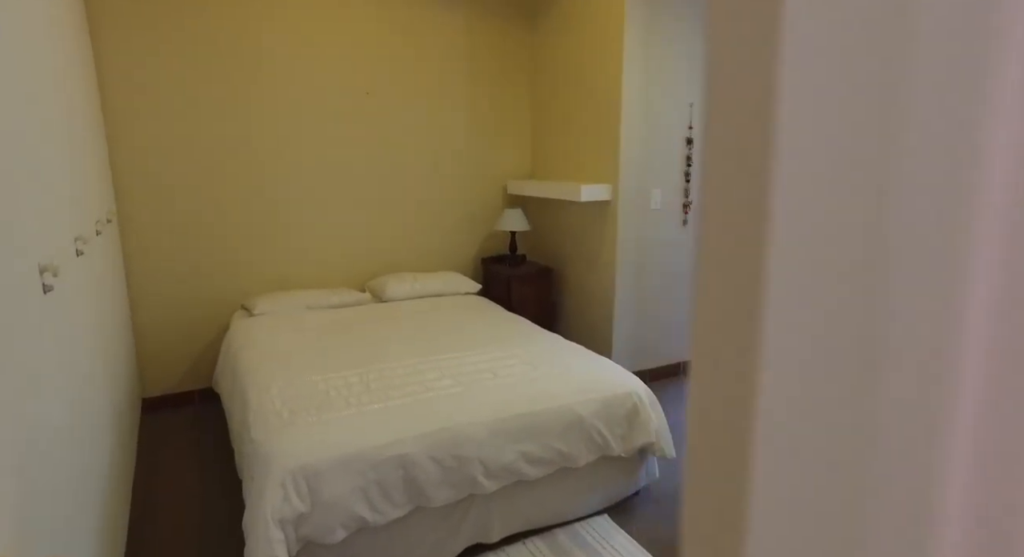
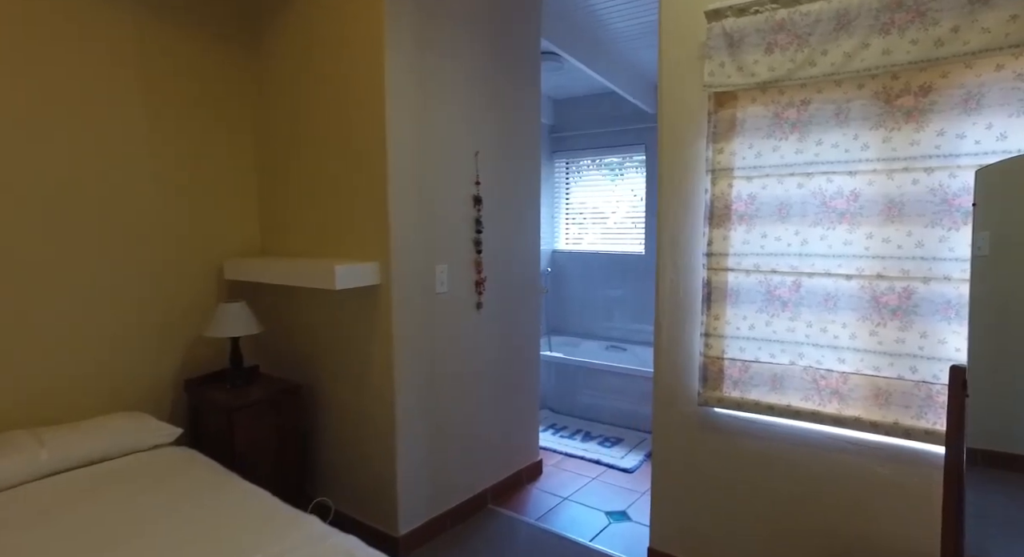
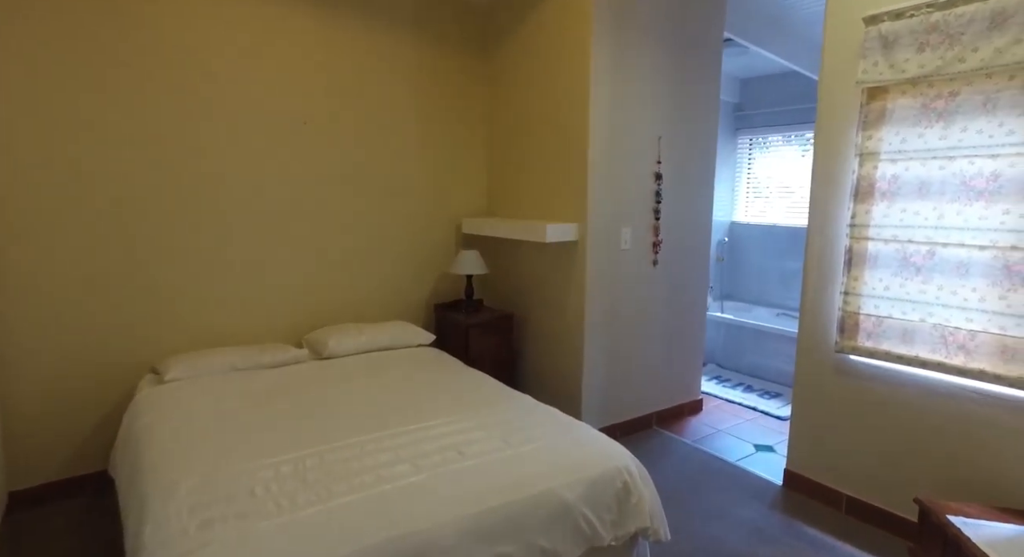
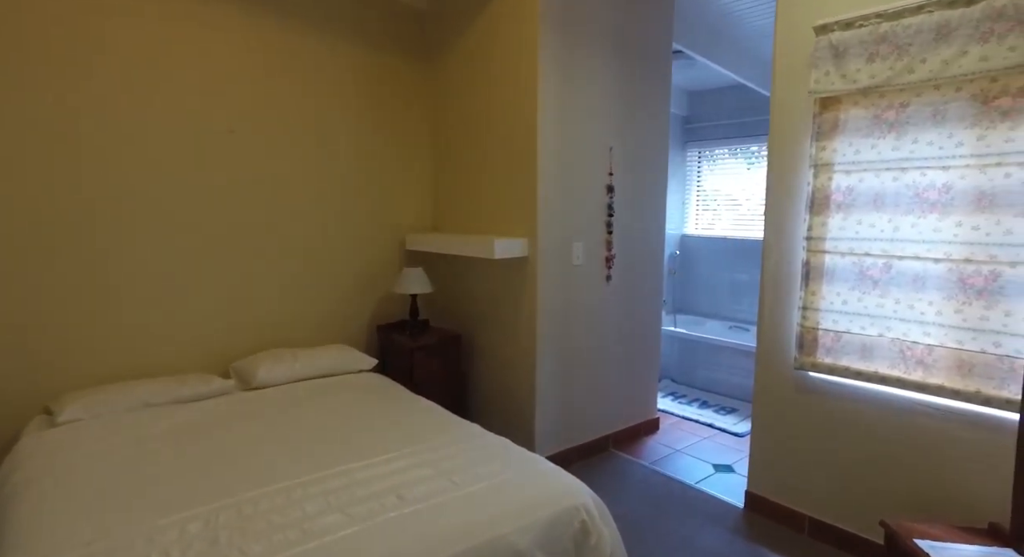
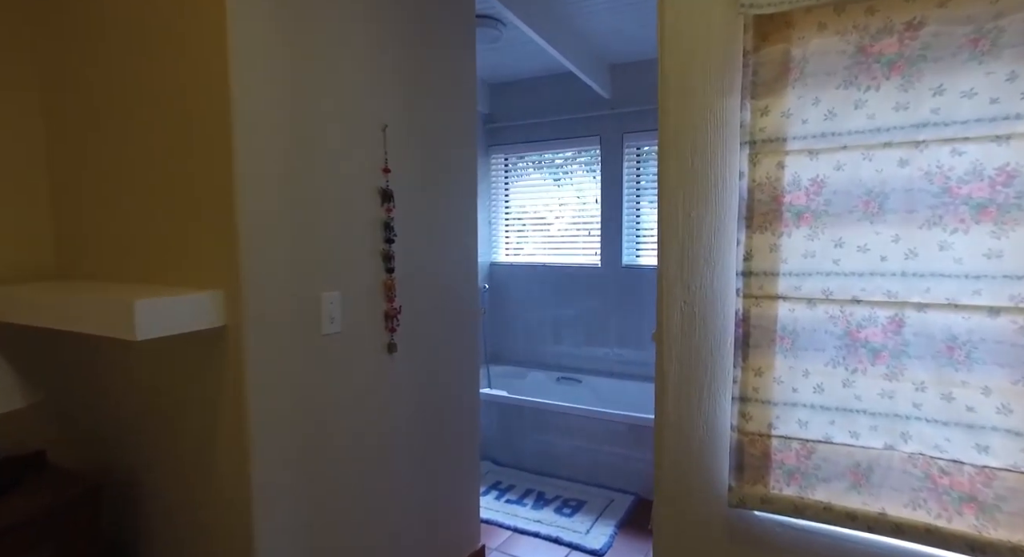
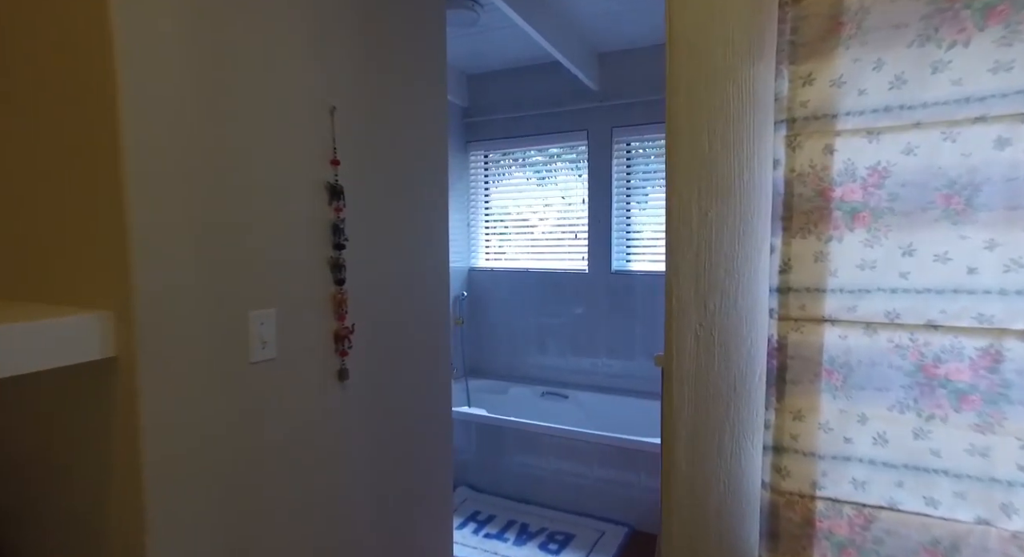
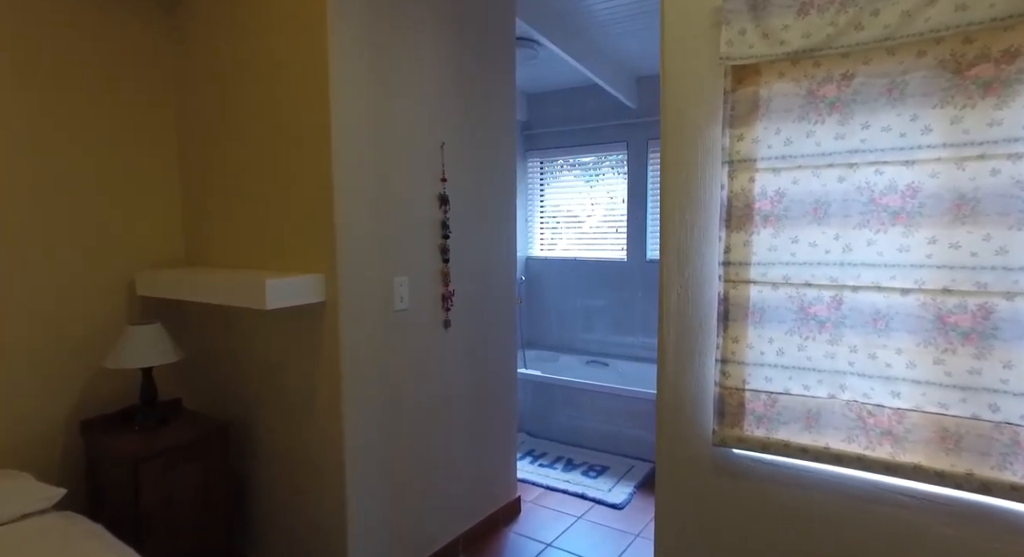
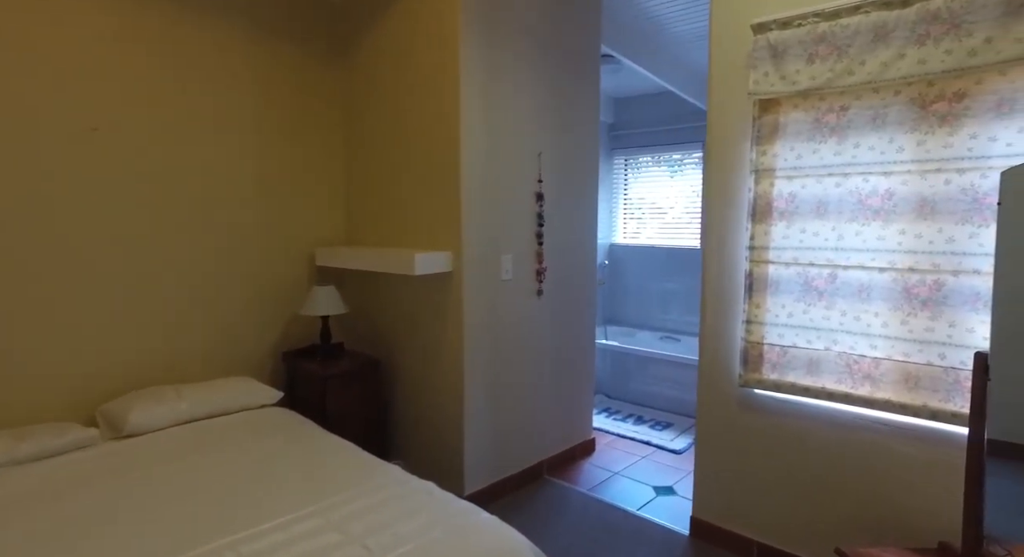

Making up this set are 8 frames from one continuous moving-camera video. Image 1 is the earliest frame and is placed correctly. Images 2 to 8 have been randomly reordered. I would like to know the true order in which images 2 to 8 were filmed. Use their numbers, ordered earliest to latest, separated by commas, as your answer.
3, 4, 8, 2, 7, 5, 6
